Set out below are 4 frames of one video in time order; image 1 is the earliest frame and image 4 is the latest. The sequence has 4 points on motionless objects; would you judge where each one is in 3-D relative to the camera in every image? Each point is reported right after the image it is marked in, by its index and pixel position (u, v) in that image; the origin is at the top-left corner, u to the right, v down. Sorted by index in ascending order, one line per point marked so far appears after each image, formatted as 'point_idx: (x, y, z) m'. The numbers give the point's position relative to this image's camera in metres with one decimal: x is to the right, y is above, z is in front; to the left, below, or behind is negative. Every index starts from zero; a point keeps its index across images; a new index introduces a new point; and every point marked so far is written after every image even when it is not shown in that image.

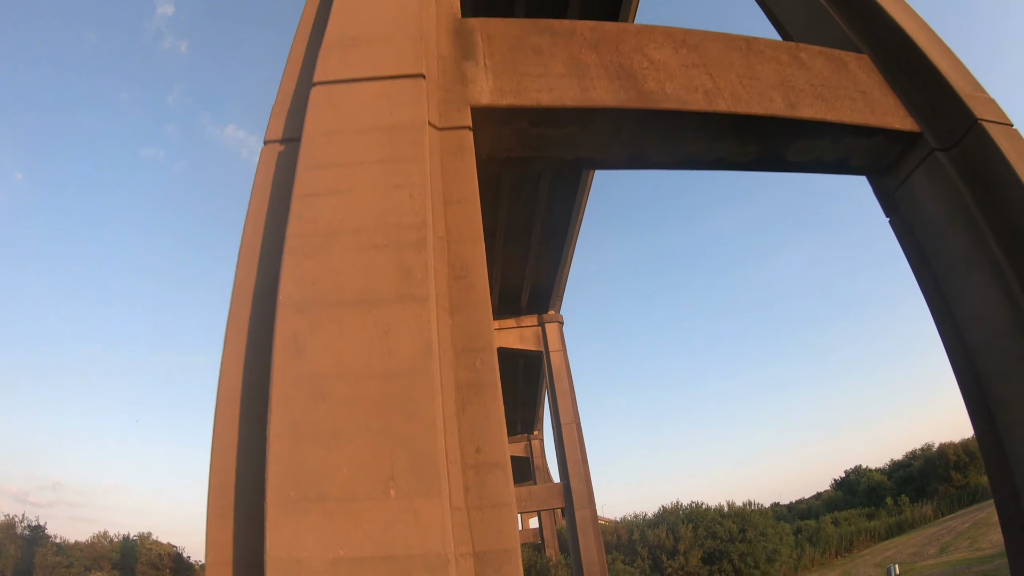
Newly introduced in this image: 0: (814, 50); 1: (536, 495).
0: (+1.8, +1.4, +3.3) m
1: (+0.8, -6.9, +19.1) m
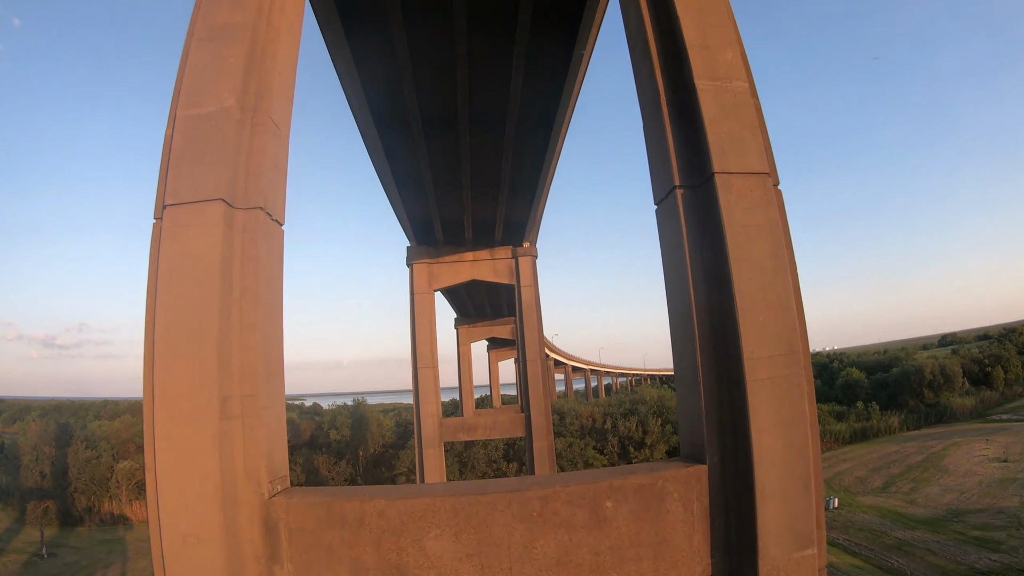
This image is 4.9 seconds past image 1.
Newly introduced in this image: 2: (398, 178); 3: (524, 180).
0: (+0.7, -1.2, +3.5) m
1: (-0.4, -5.0, +20.9) m
2: (-3.3, +3.3, +17.1) m
3: (+0.4, +3.3, +17.9) m
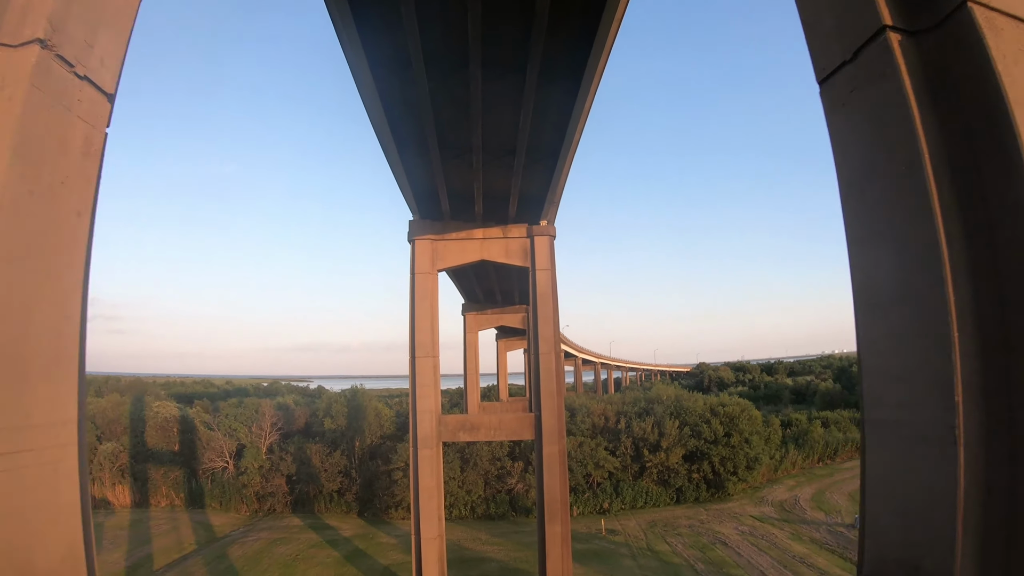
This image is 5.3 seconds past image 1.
0: (+0.8, -0.9, +1.1) m
1: (-0.1, -4.5, +18.6) m
2: (-2.8, +3.9, +14.7) m
3: (+0.9, +3.8, +15.5) m
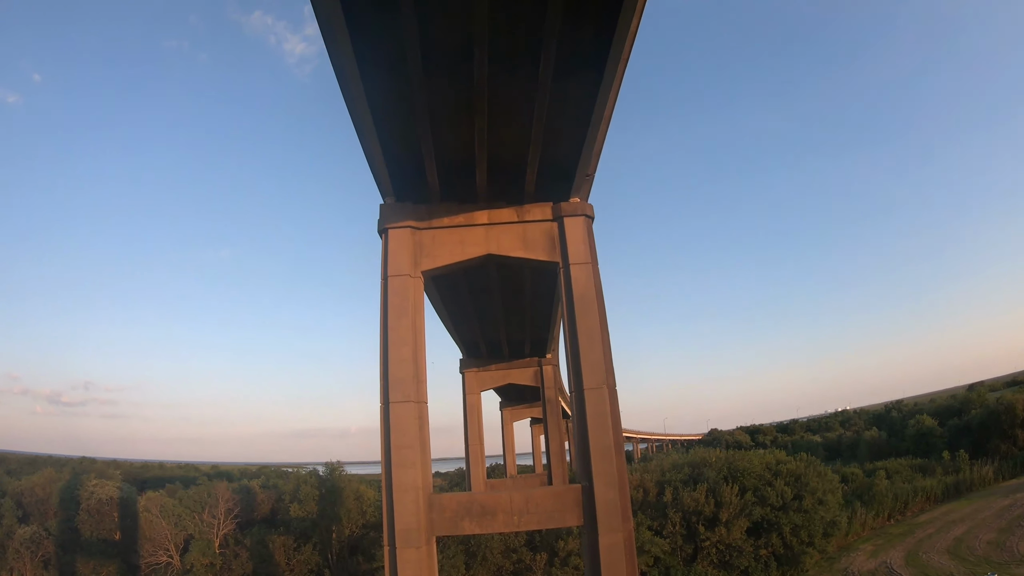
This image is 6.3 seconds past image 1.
0: (+1.3, +1.1, -4.8) m
1: (+0.6, -4.5, +12.2) m
2: (-2.5, +4.1, +9.2) m
3: (+1.3, +4.1, +10.0) m
